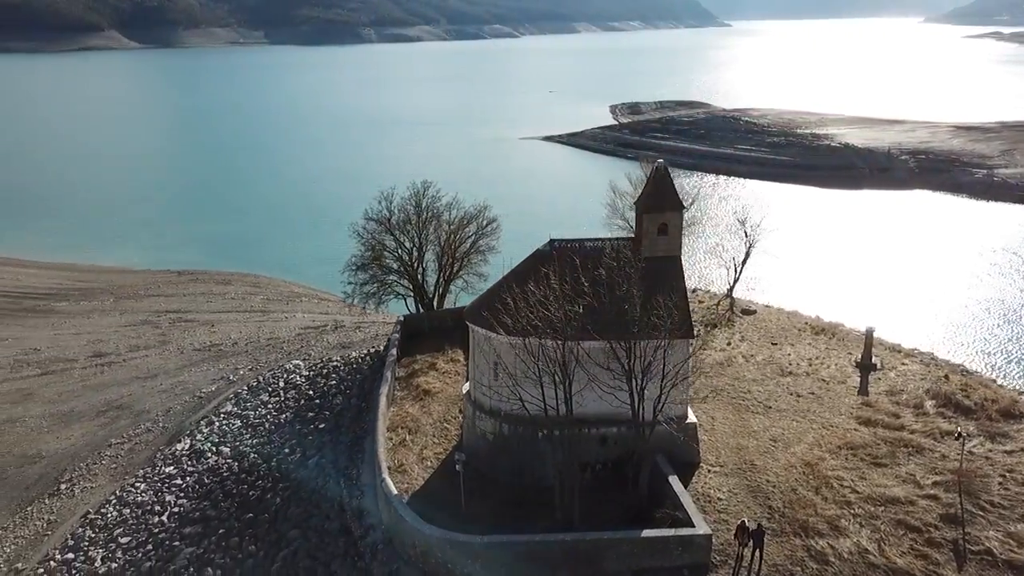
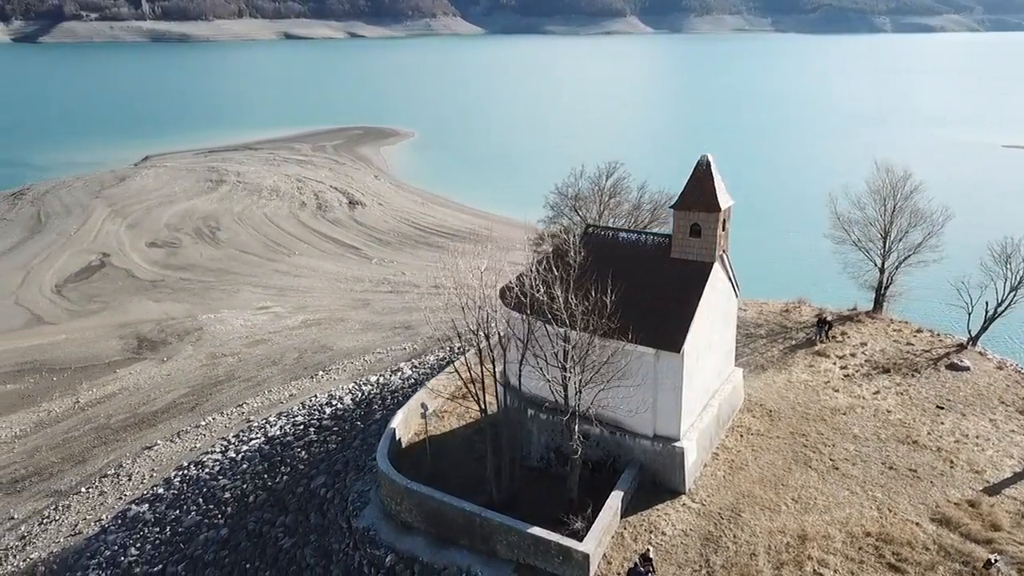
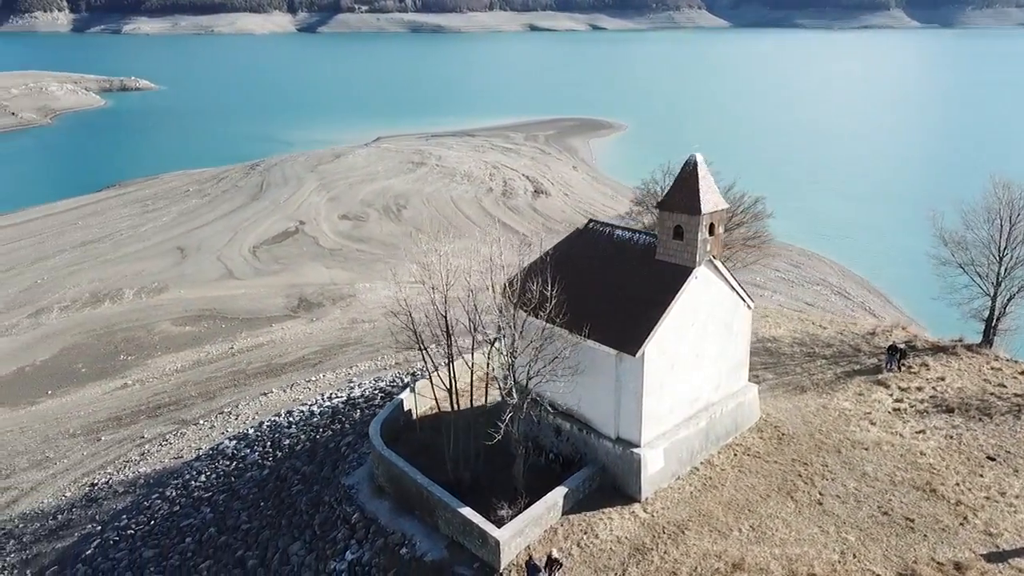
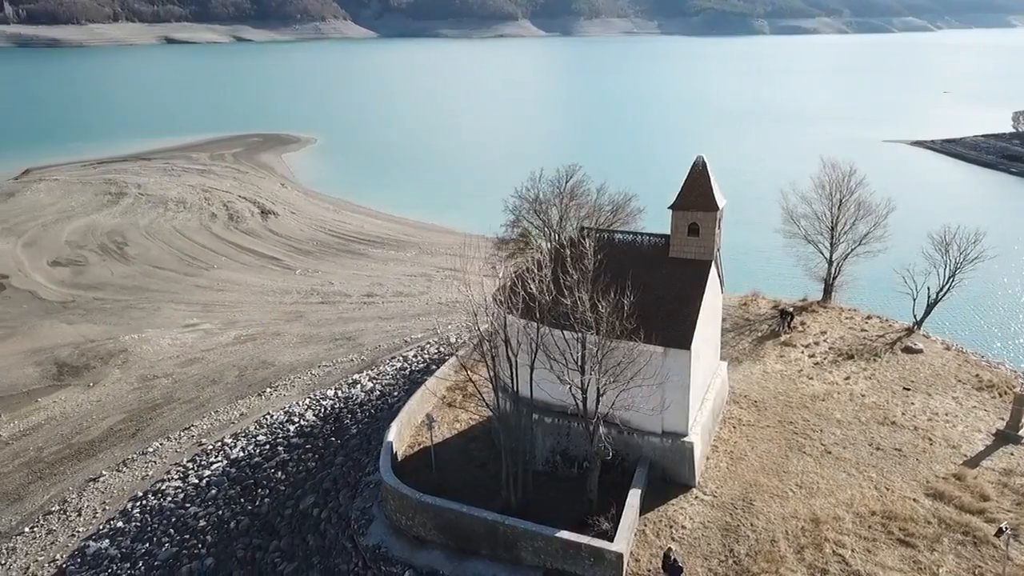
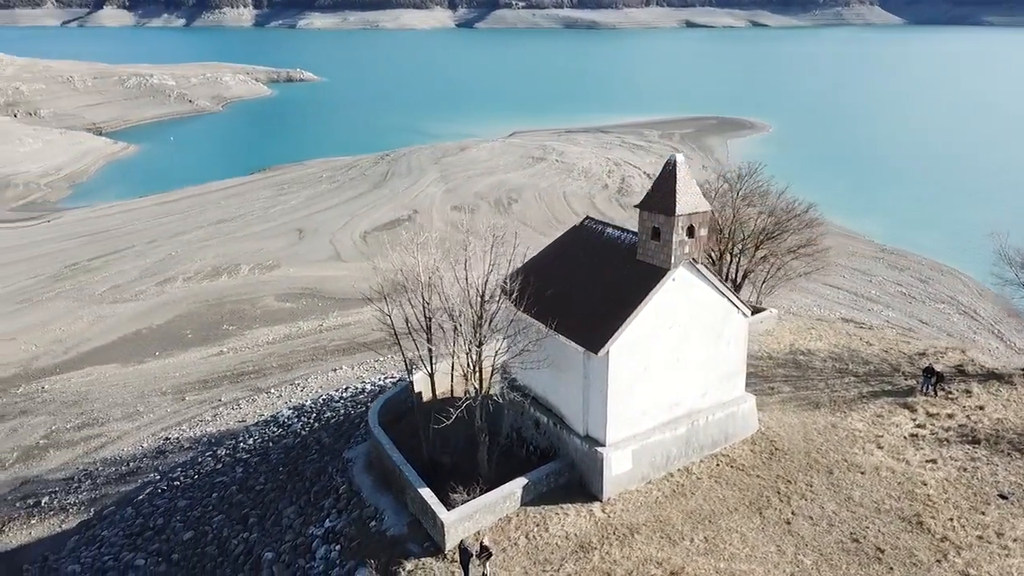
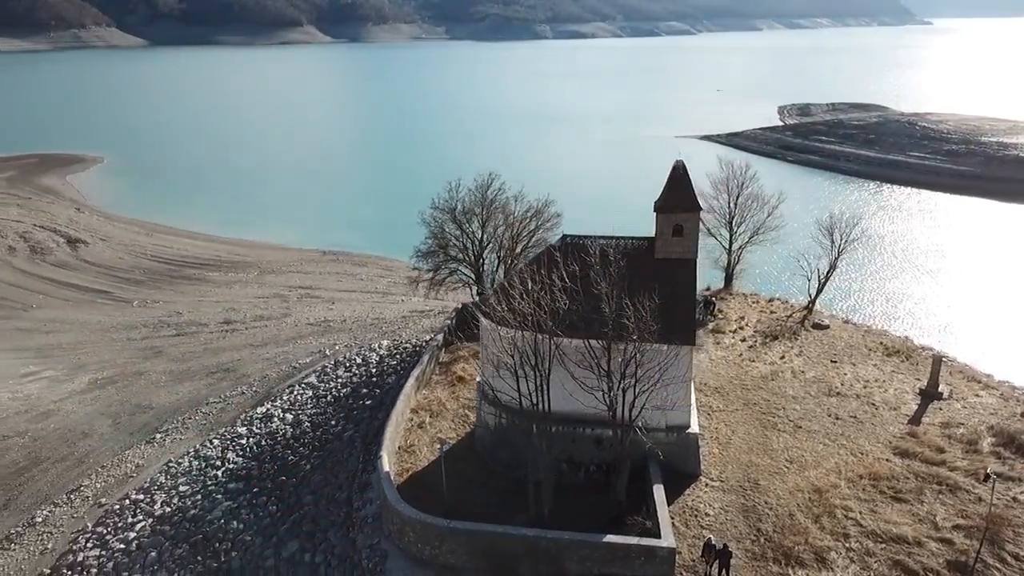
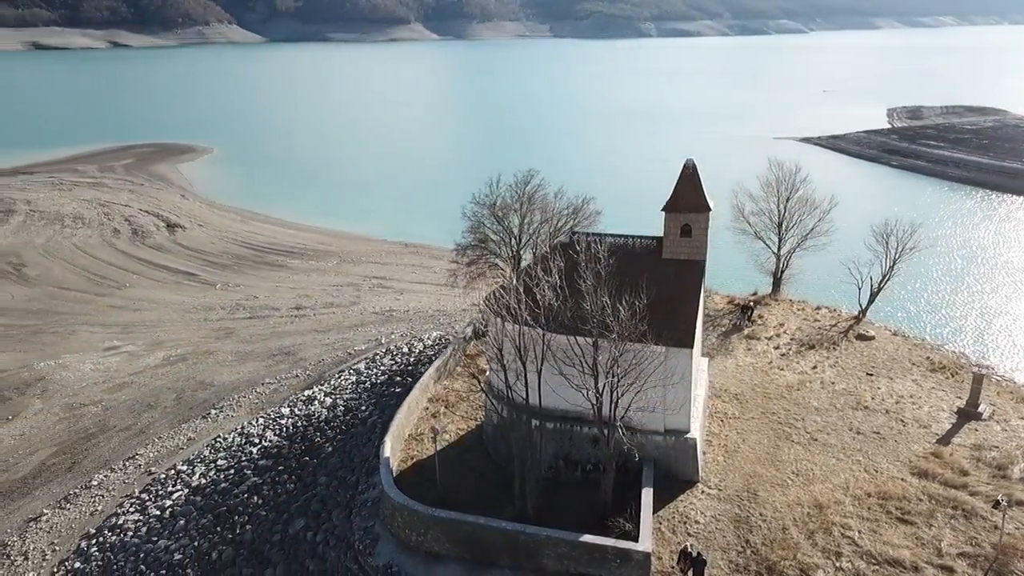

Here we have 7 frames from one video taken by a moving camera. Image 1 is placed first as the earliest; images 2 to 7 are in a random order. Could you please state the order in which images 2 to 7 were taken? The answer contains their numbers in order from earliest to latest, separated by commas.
6, 7, 4, 2, 3, 5
